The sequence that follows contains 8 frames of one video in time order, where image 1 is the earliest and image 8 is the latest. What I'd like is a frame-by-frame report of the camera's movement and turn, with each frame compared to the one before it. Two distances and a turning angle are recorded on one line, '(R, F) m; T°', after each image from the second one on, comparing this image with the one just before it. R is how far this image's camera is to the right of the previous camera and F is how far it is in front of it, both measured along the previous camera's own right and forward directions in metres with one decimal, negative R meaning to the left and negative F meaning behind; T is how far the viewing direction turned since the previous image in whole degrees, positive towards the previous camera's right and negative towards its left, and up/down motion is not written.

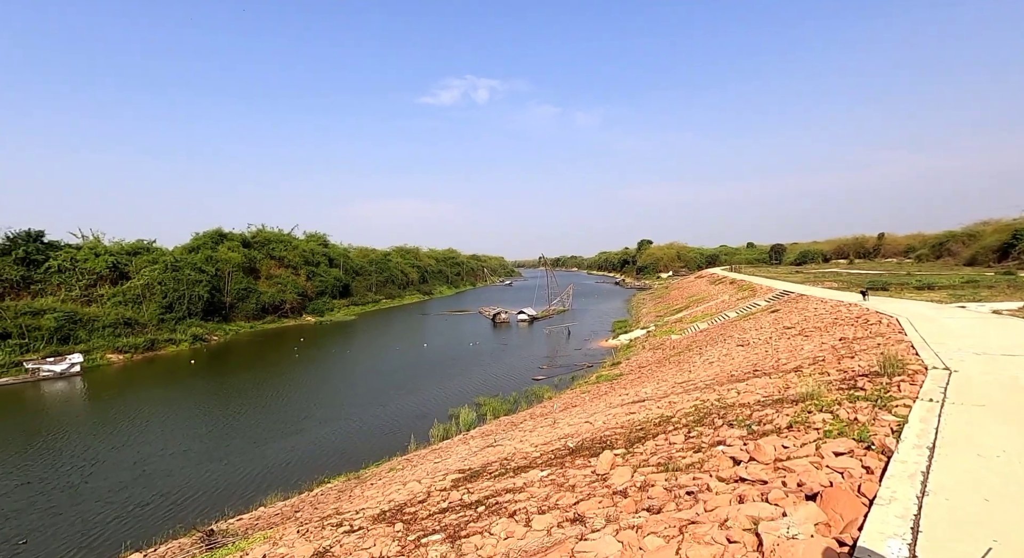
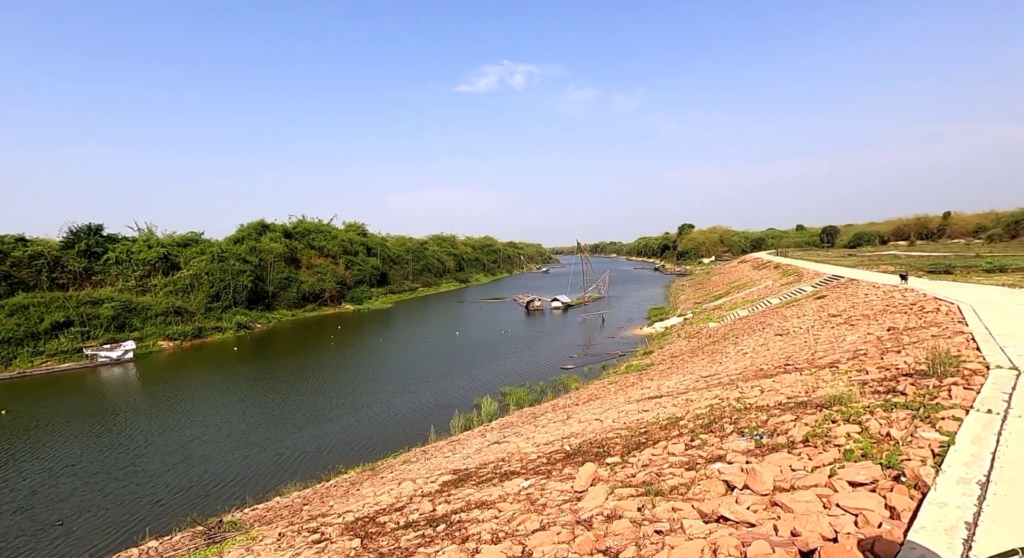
(+0.4, +0.4) m; -4°
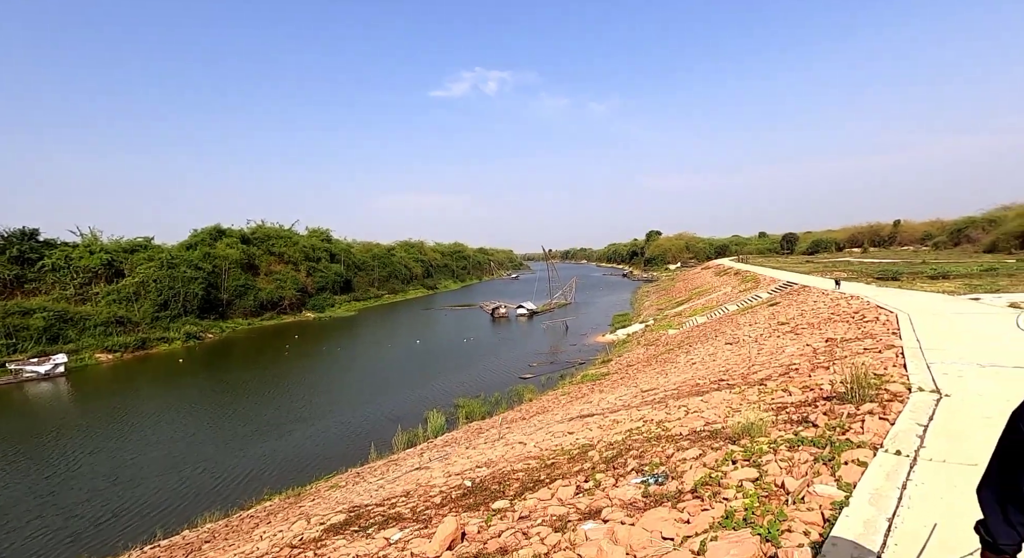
(+0.5, +0.4) m; +3°
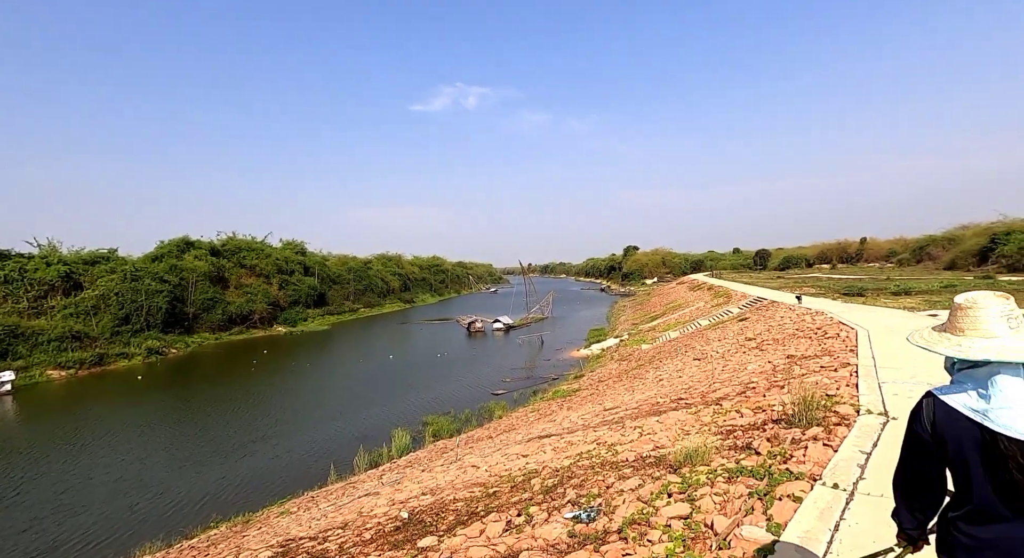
(+0.2, +0.2) m; +2°
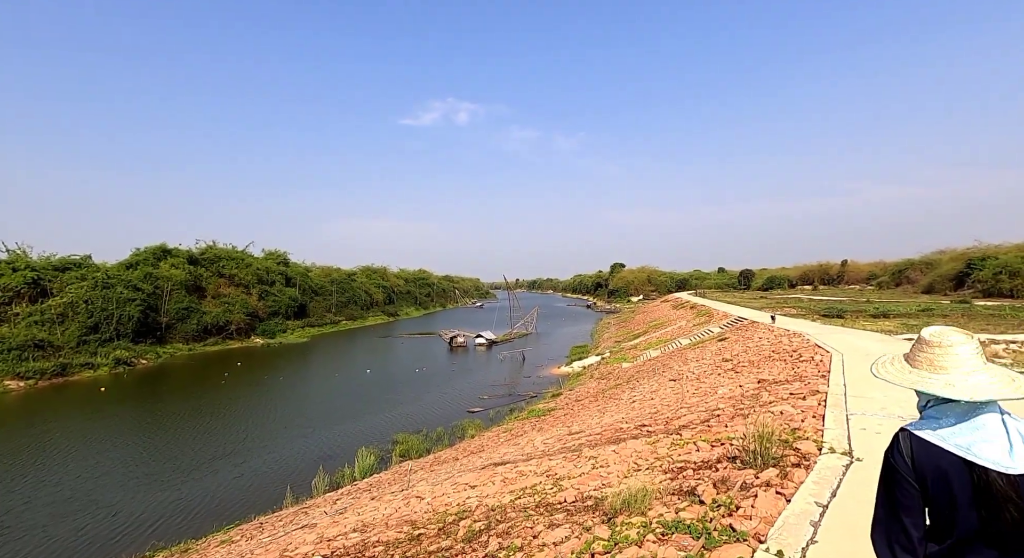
(+0.3, +0.3) m; +1°
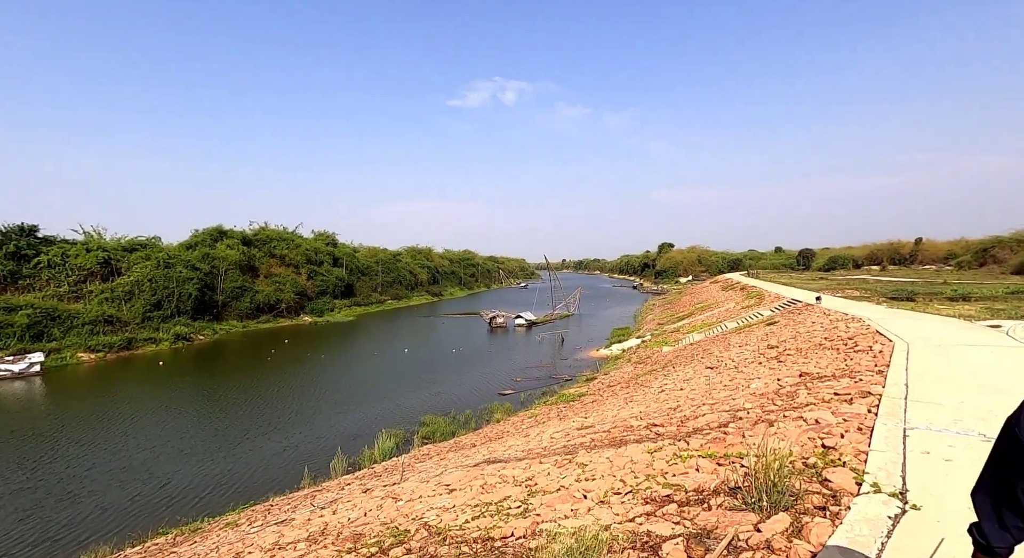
(+0.4, +0.6) m; -5°
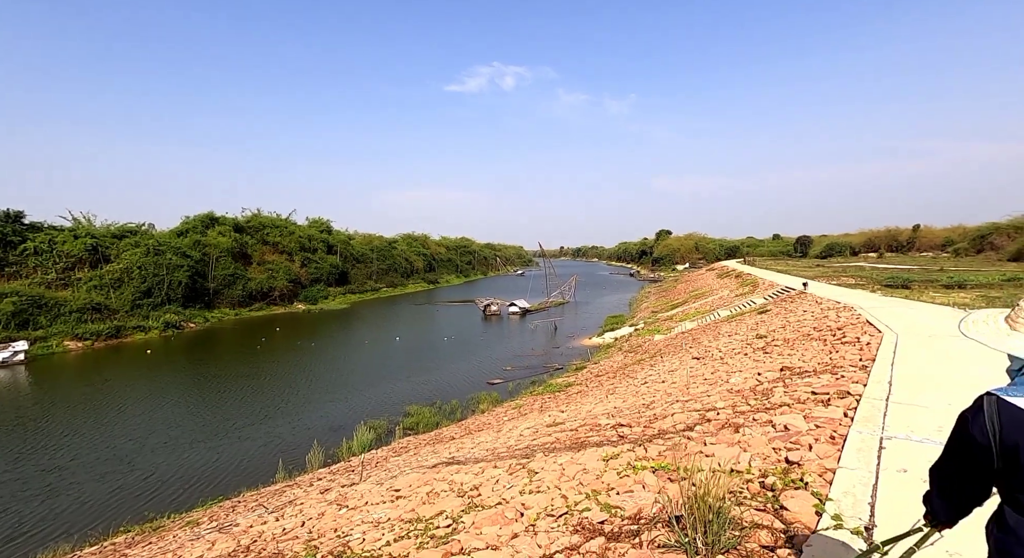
(+0.3, +0.3) m; 0°
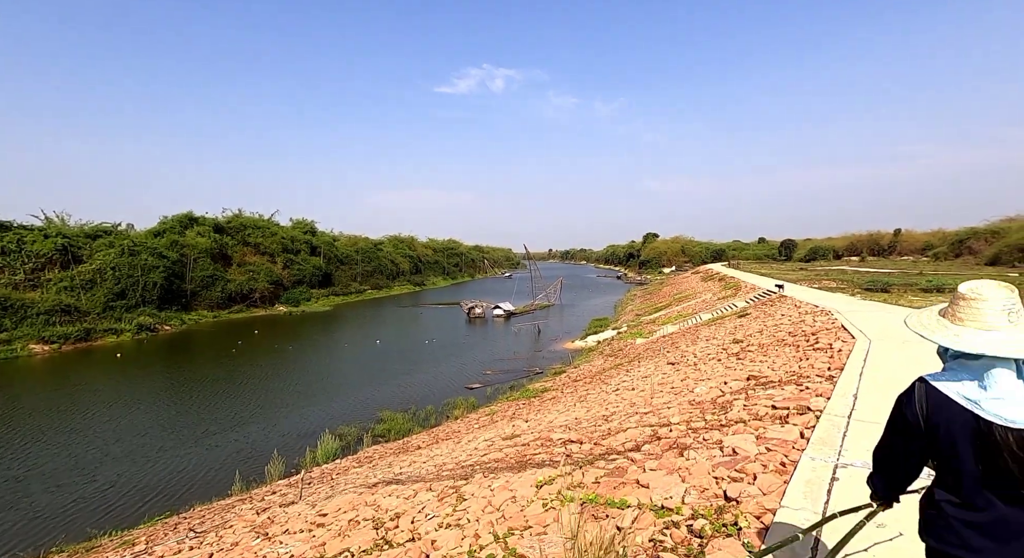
(+0.3, +0.3) m; +1°
